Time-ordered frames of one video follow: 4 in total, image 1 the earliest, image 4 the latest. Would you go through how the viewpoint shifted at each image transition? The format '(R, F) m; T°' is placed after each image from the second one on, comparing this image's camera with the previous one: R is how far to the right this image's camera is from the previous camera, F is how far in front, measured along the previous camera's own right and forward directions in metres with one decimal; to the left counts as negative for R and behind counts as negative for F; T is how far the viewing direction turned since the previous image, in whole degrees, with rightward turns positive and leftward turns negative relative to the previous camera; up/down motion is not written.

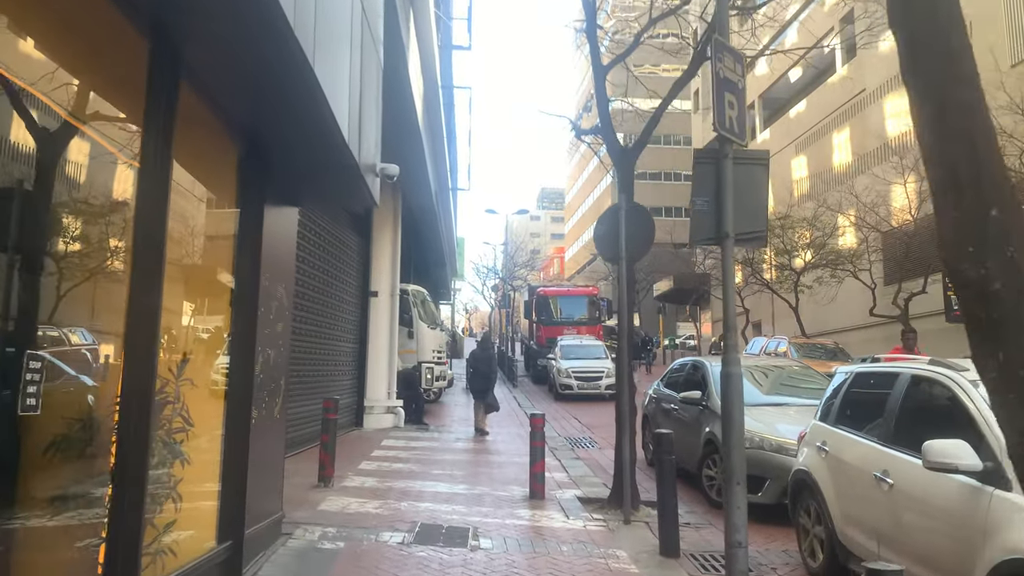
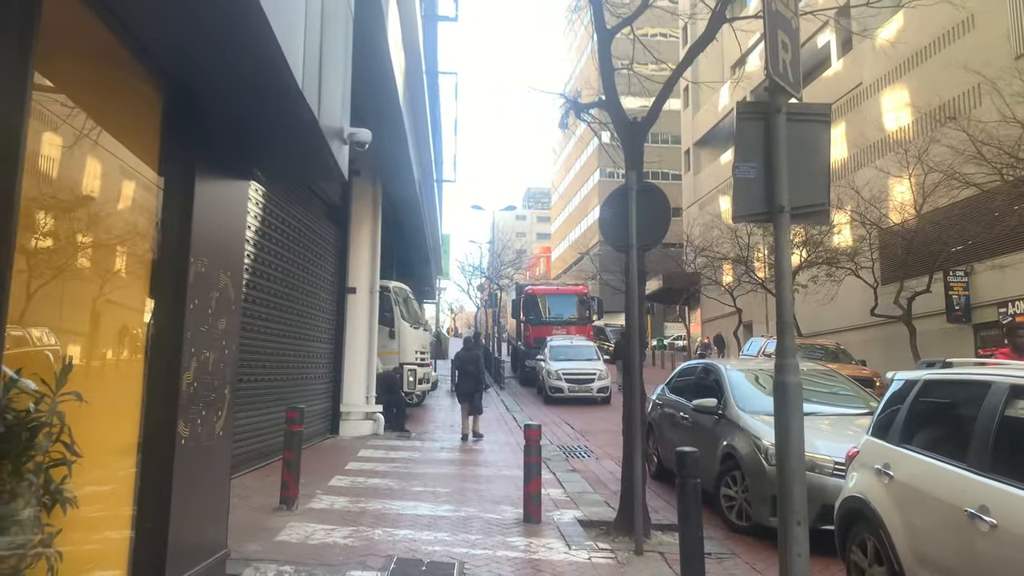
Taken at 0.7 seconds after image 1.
(-0.1, +0.9) m; +1°
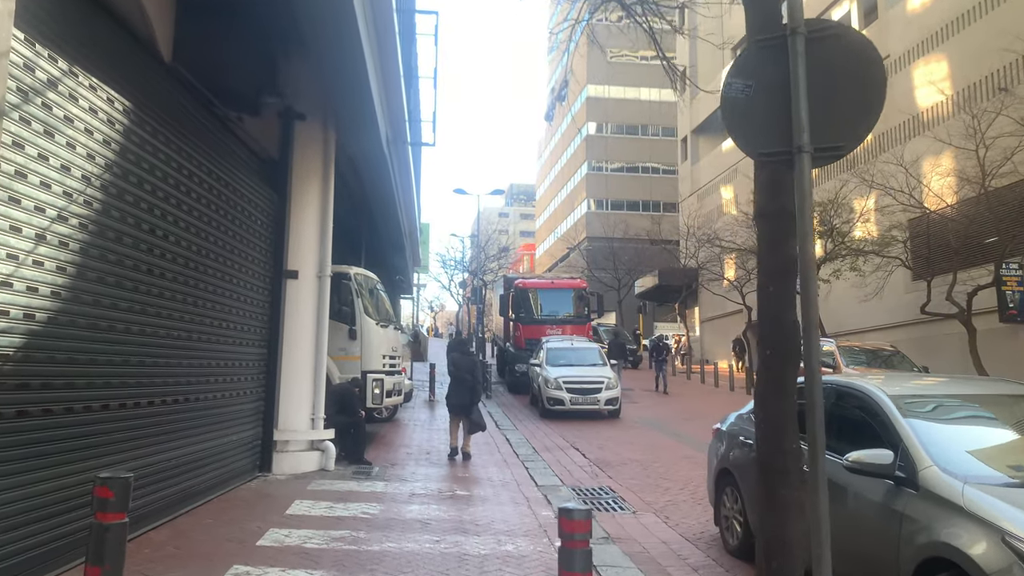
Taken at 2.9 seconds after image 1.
(-0.2, +3.0) m; +1°
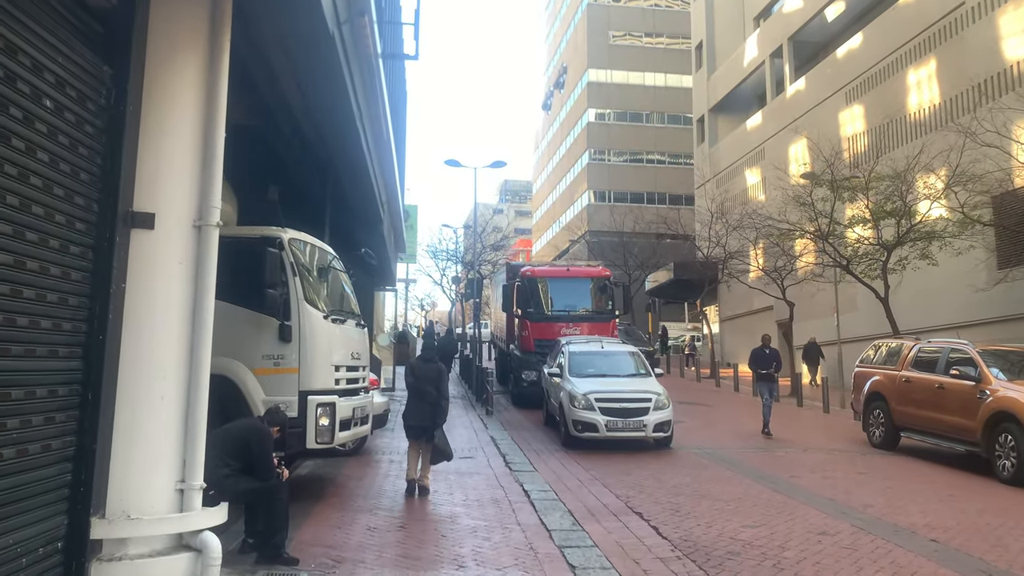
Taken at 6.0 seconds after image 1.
(-0.3, +4.0) m; +1°
